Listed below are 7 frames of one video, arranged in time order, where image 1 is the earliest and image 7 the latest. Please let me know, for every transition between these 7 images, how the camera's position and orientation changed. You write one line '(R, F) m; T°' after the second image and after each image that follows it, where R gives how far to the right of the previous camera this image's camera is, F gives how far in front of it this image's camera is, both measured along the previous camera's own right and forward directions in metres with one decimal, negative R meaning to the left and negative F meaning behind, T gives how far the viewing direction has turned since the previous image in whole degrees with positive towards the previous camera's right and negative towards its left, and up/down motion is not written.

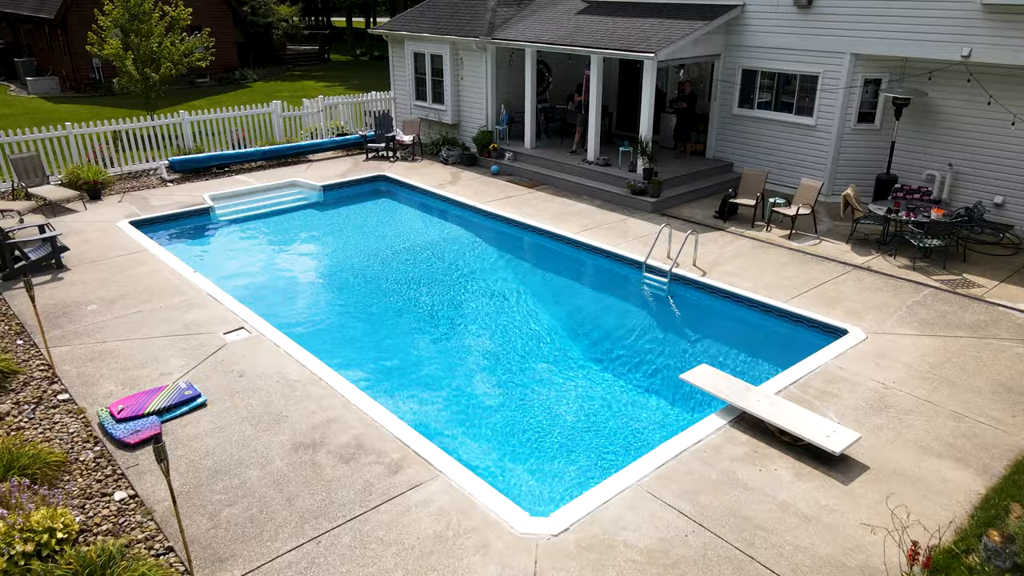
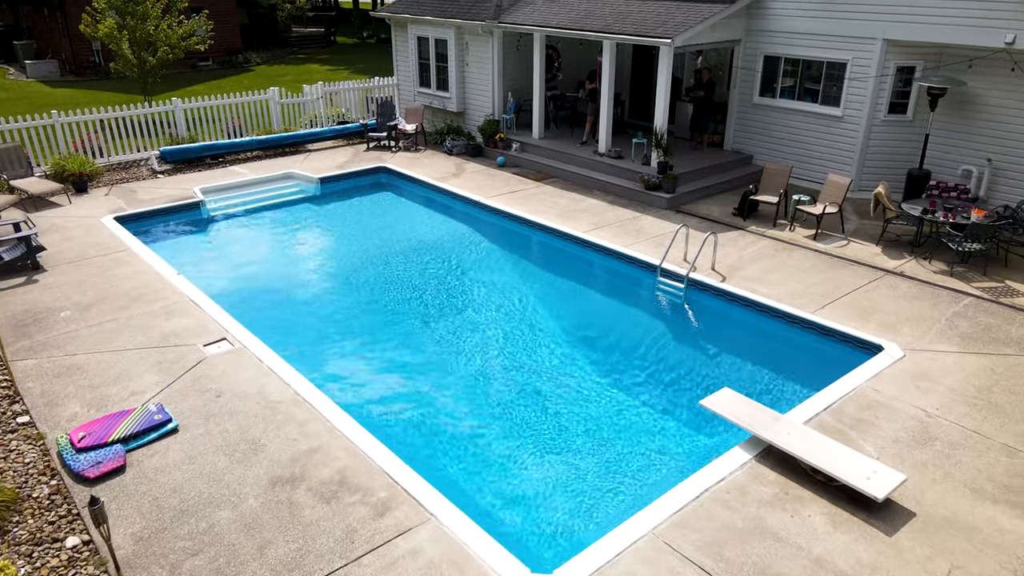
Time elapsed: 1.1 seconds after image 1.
(+0.1, +0.8) m; -1°
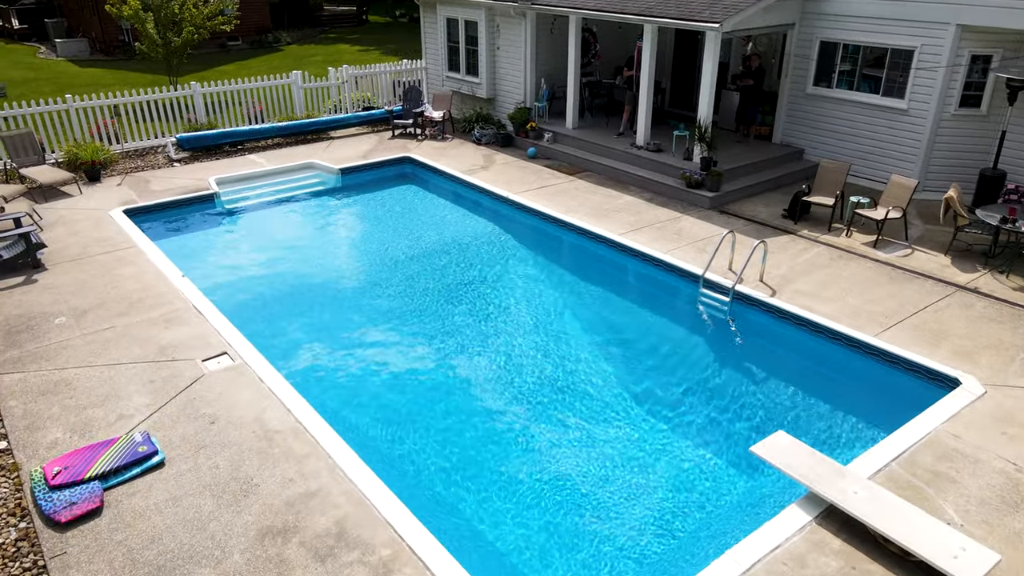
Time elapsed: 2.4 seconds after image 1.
(0.0, +0.9) m; -2°
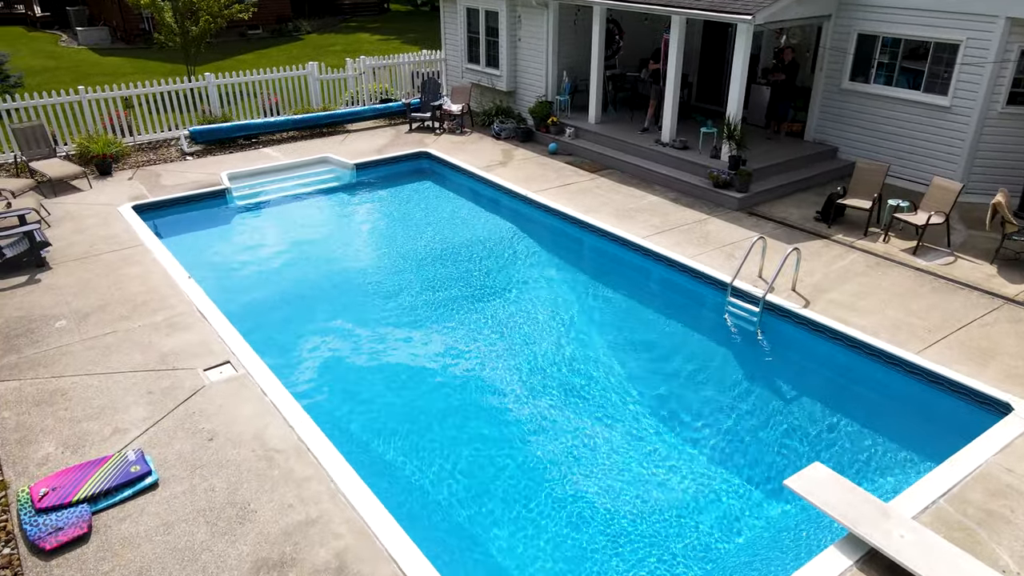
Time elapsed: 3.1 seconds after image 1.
(0.0, +0.5) m; -2°
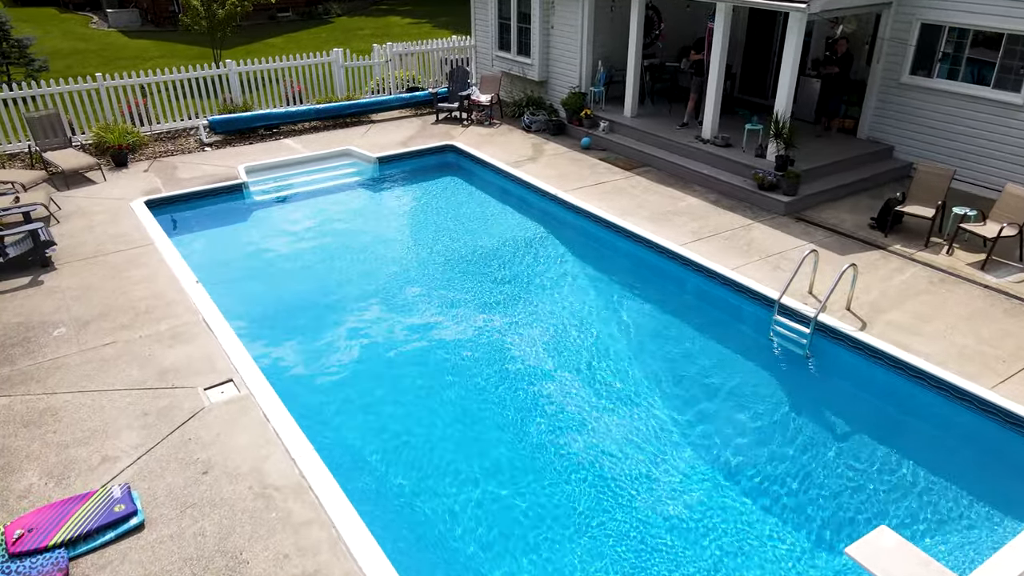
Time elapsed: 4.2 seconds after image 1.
(0.0, +0.7) m; -2°
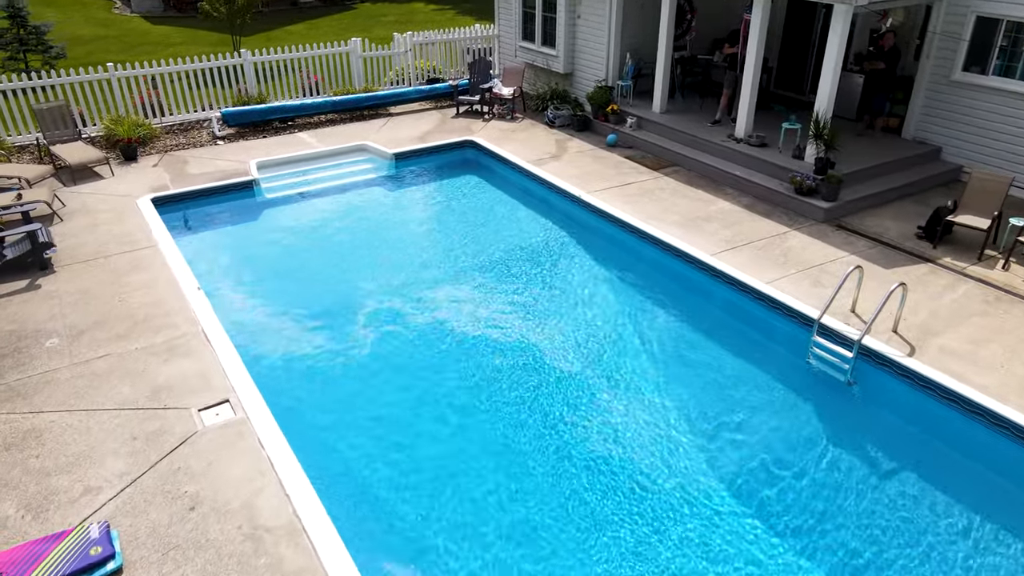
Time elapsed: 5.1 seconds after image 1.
(+0.1, +0.6) m; -2°
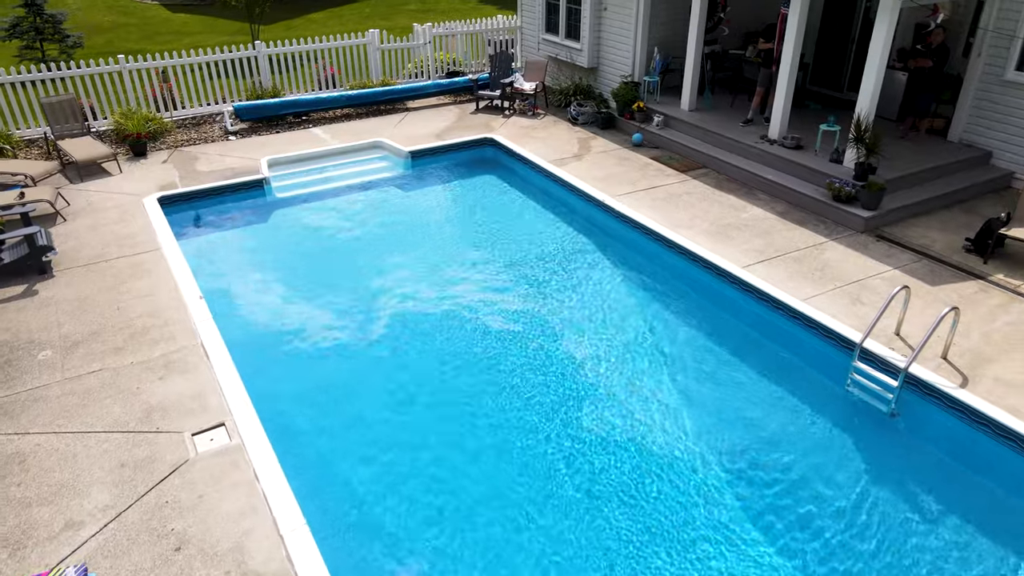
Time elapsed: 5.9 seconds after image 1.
(0.0, +0.5) m; -2°
